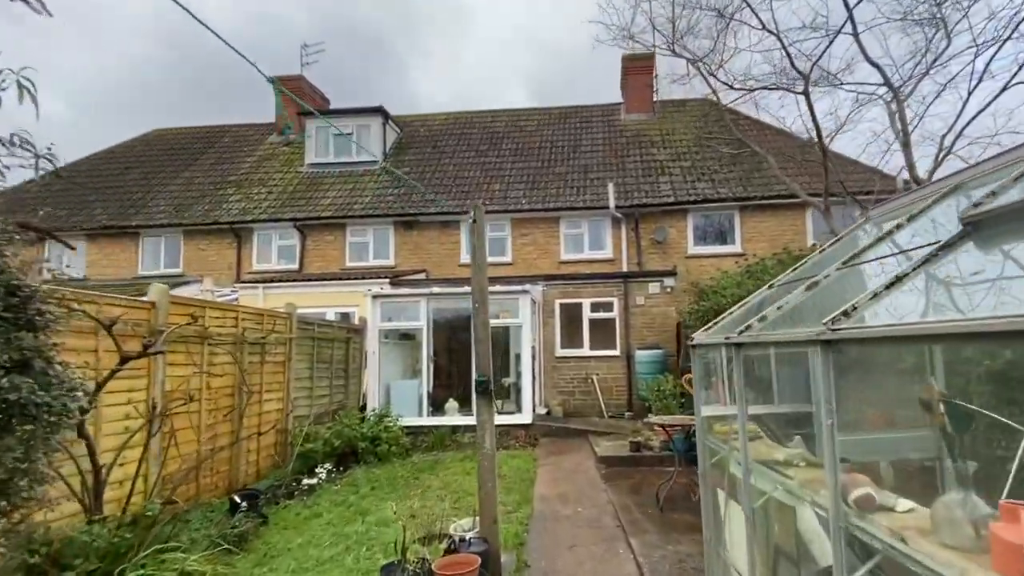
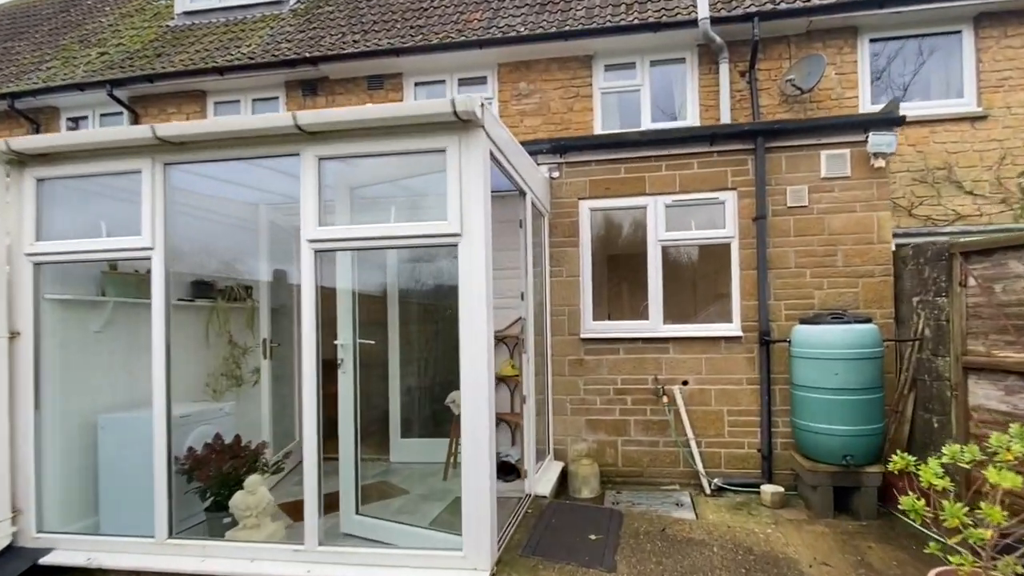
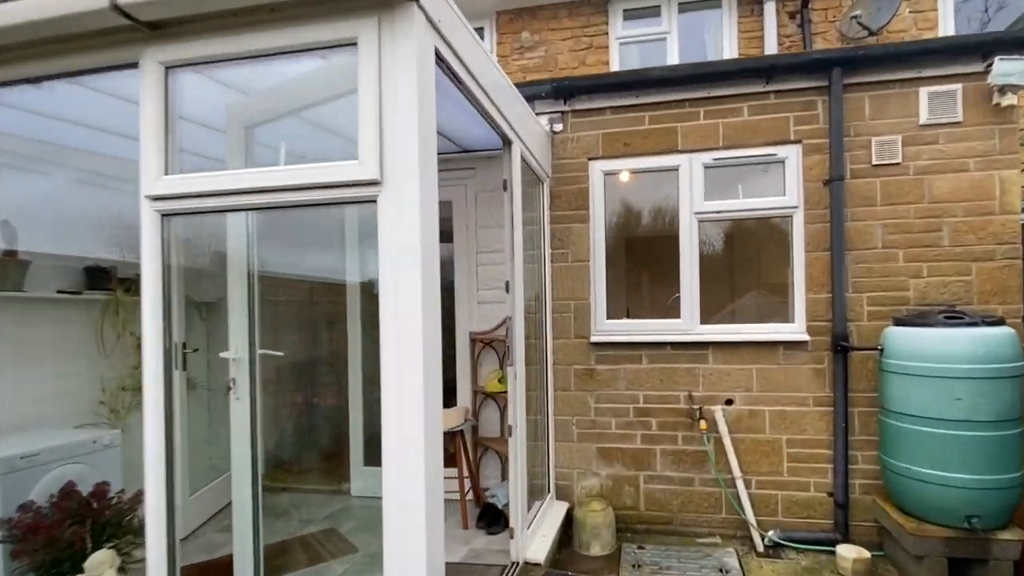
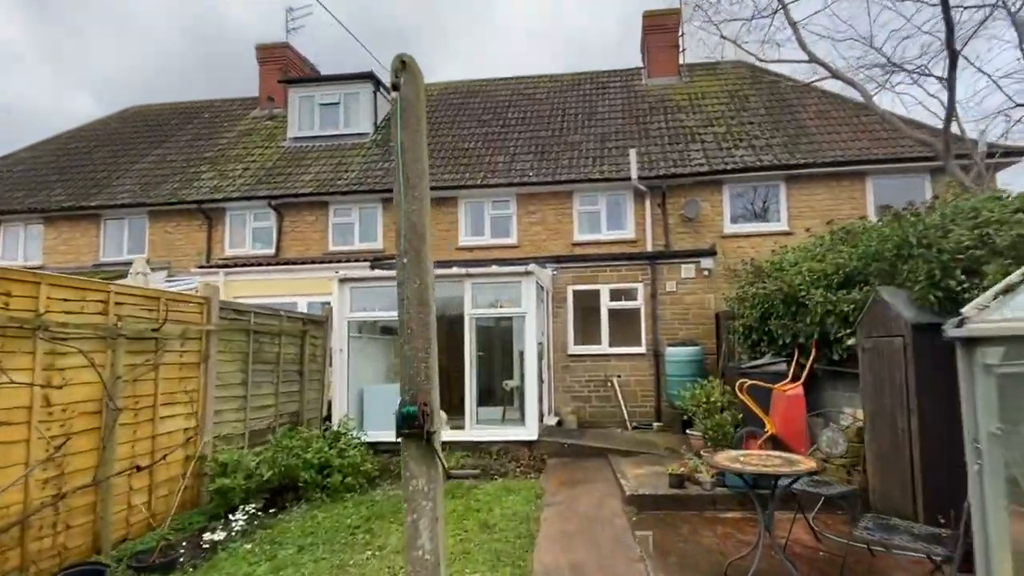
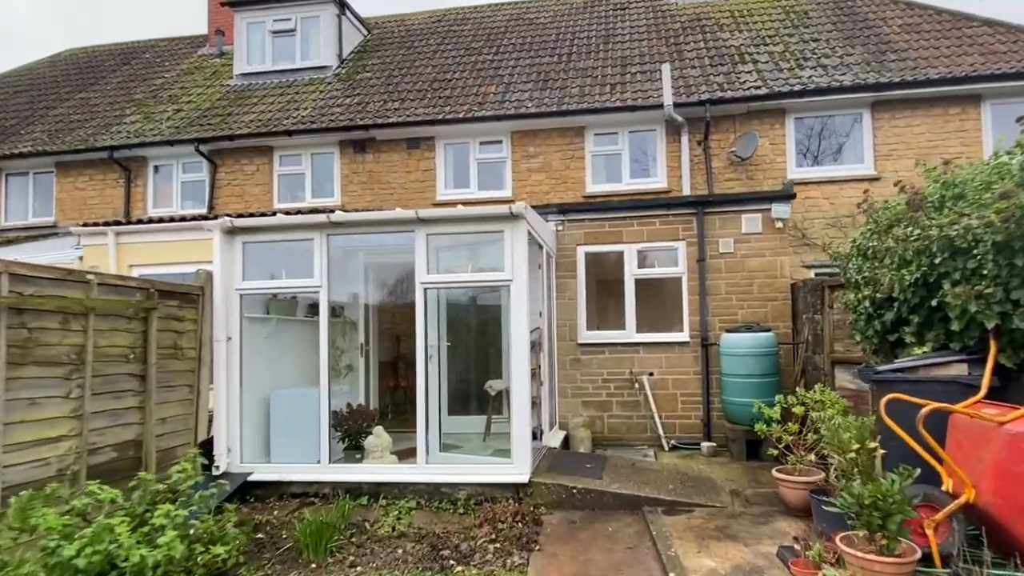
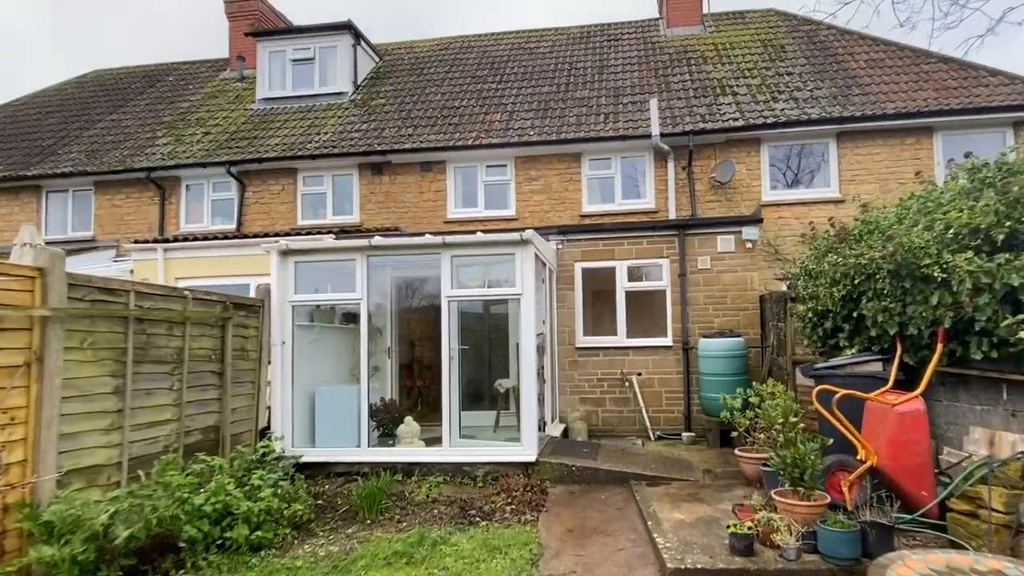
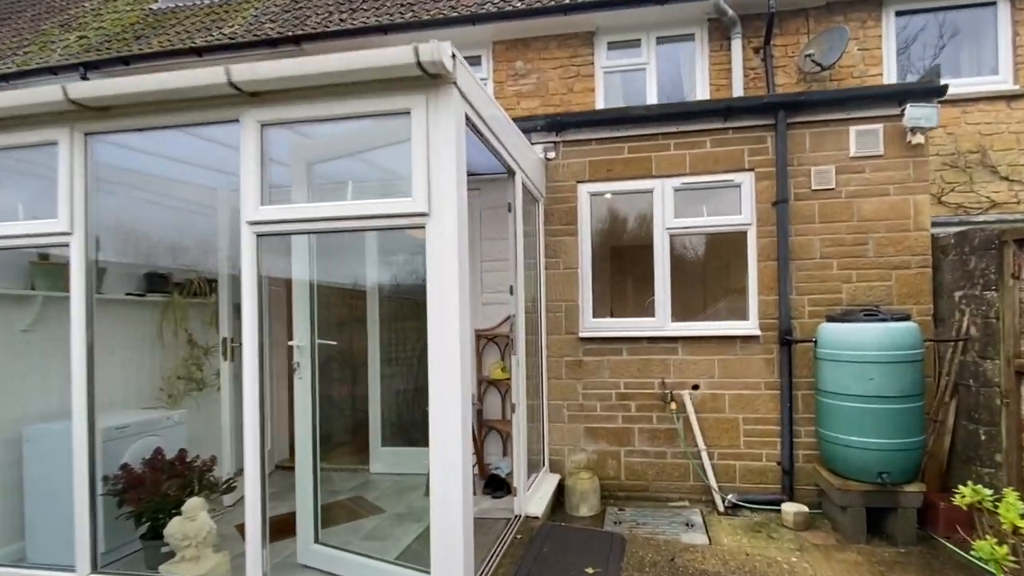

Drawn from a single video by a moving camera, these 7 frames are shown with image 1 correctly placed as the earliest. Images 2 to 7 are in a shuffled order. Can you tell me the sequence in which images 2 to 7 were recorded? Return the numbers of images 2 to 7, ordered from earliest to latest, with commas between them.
4, 6, 5, 2, 7, 3
